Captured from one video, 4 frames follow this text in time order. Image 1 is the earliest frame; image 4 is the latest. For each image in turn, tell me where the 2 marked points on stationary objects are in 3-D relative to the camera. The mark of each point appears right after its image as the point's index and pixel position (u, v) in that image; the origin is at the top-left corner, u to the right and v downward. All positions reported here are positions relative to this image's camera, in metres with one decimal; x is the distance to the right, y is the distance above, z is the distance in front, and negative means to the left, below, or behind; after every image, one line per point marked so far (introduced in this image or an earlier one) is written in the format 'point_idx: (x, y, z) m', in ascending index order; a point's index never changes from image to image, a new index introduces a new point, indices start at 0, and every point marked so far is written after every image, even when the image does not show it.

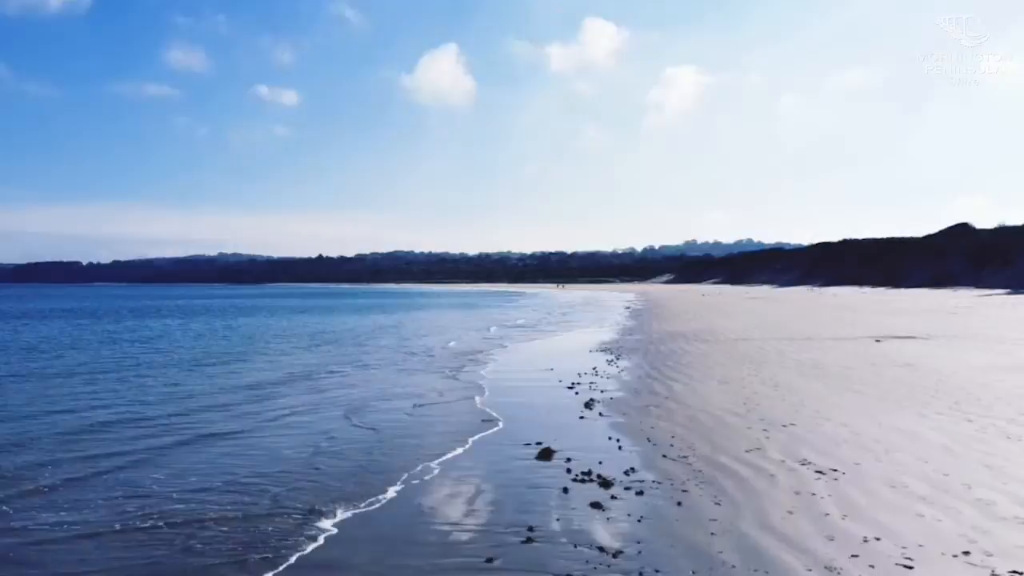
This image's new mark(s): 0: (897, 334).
0: (+9.5, -1.2, +17.3) m
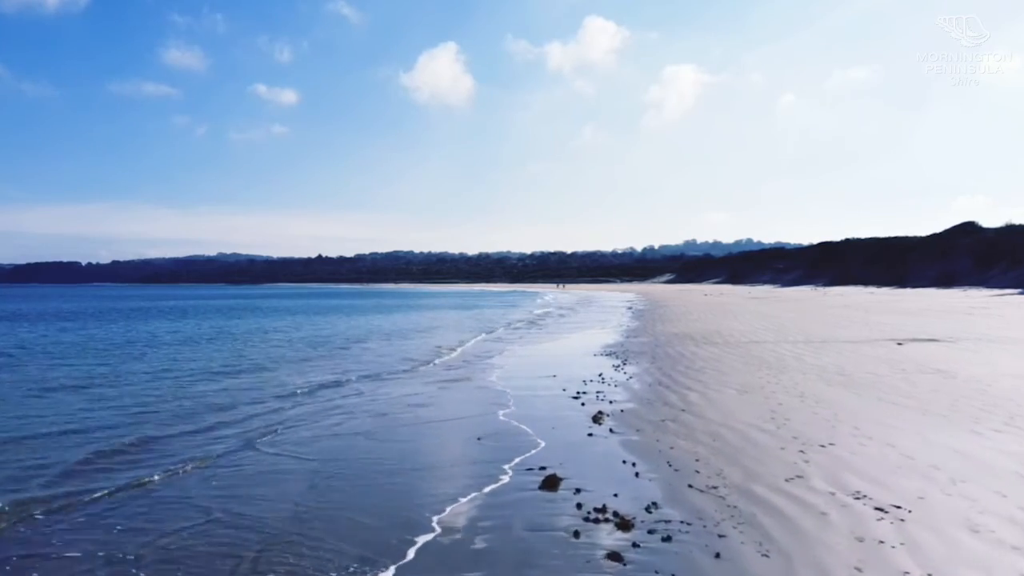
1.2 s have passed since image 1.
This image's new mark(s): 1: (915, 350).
0: (+9.5, -1.1, +16.7) m
1: (+8.2, -1.3, +14.5) m
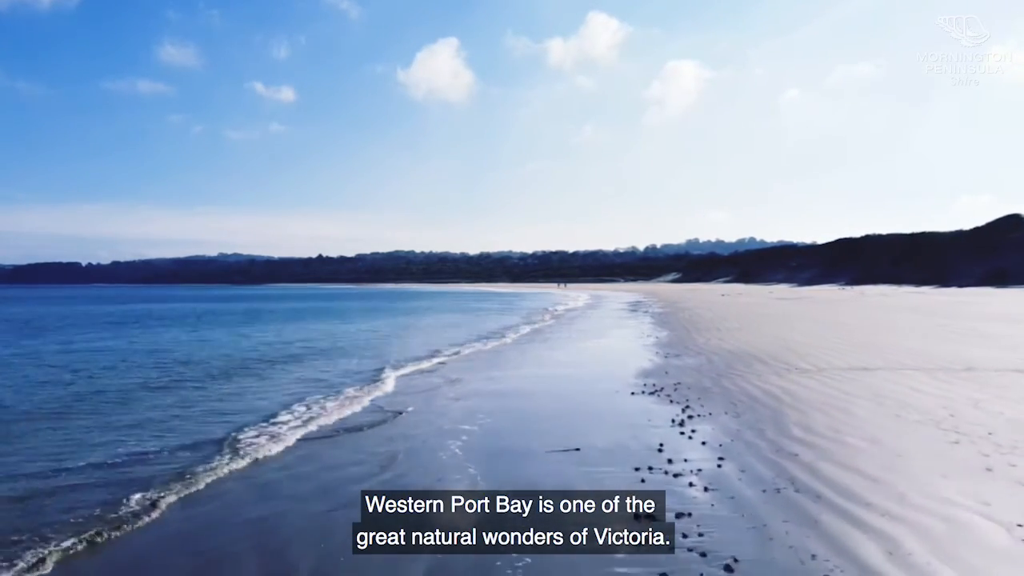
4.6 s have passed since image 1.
0: (+9.5, -1.2, +13.4) m
1: (+8.2, -1.3, +11.2) m
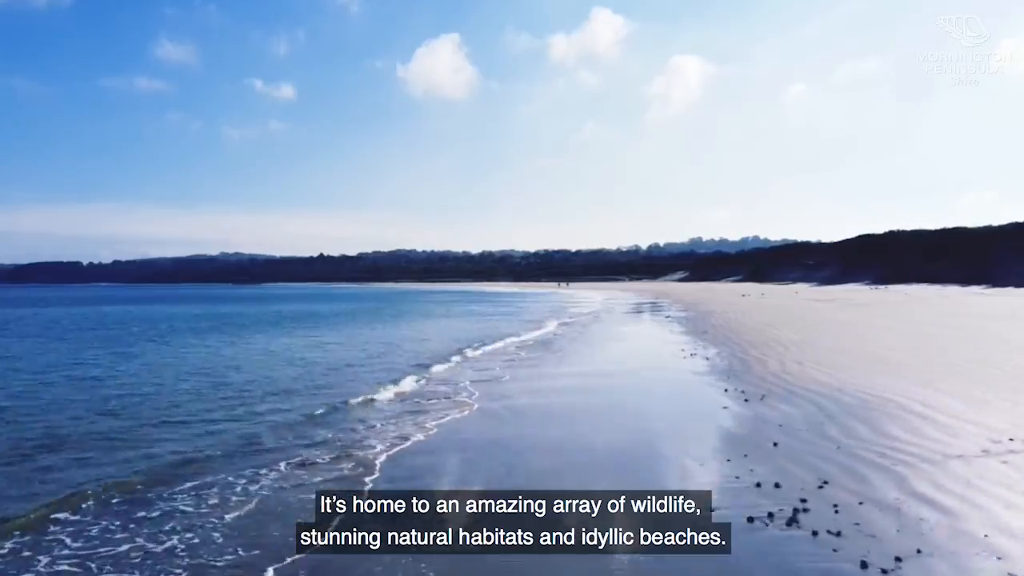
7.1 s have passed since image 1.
0: (+9.6, -1.2, +10.4) m
1: (+8.3, -1.3, +8.2) m
